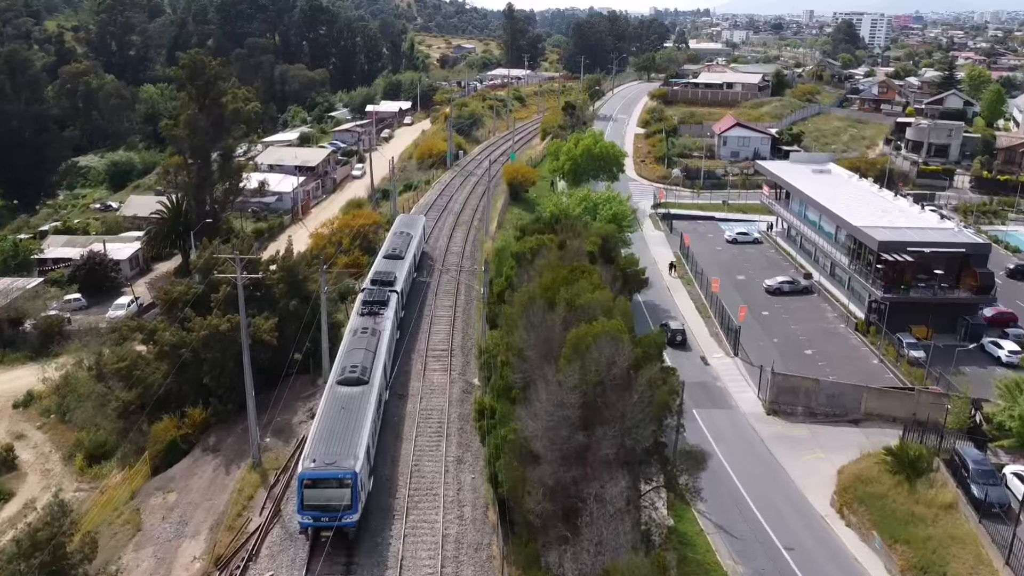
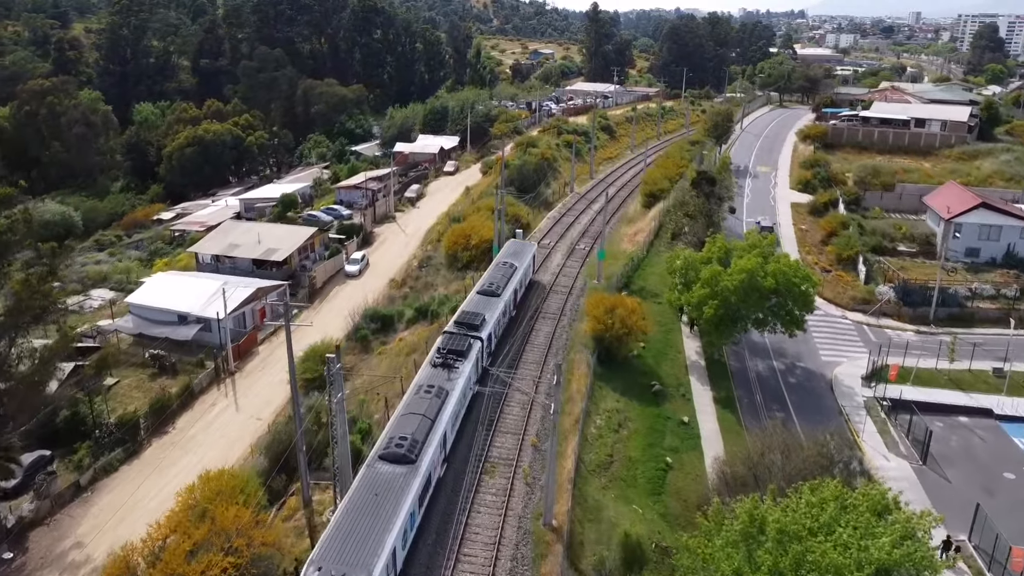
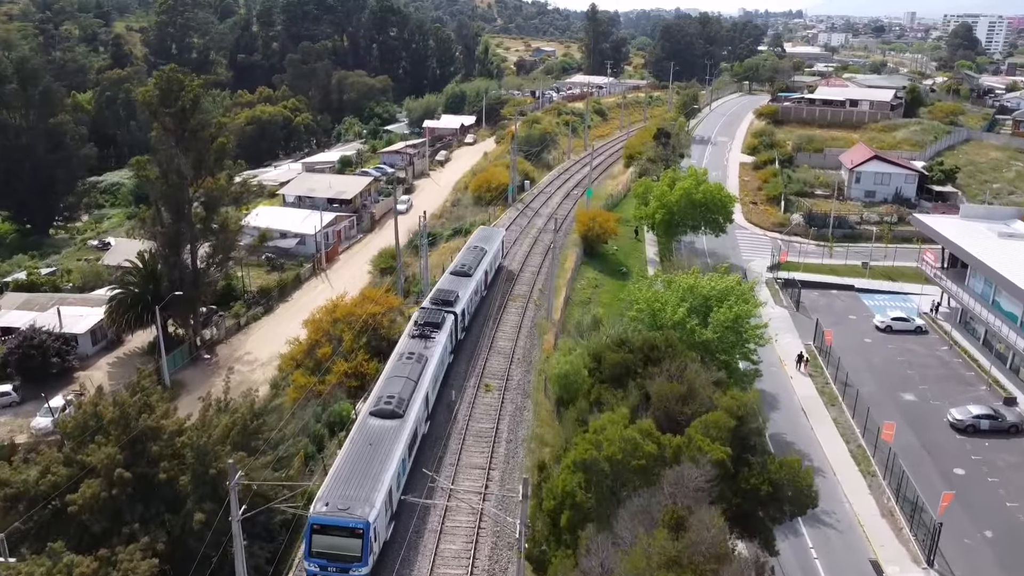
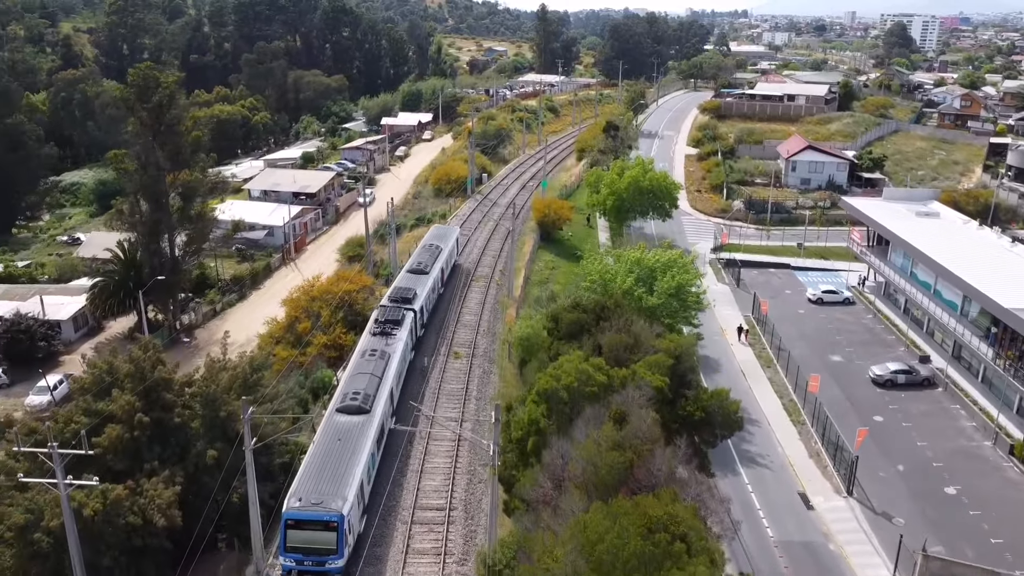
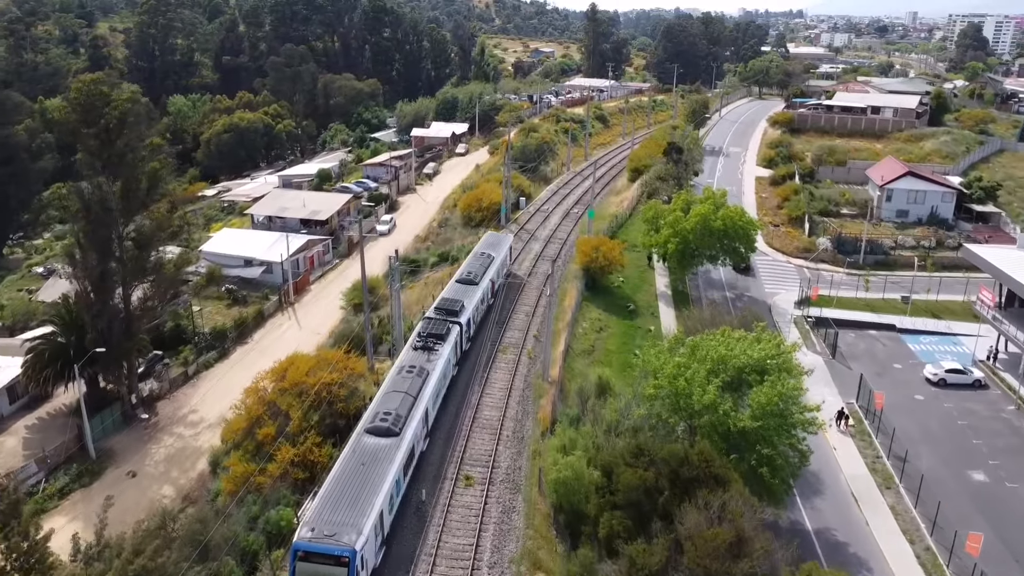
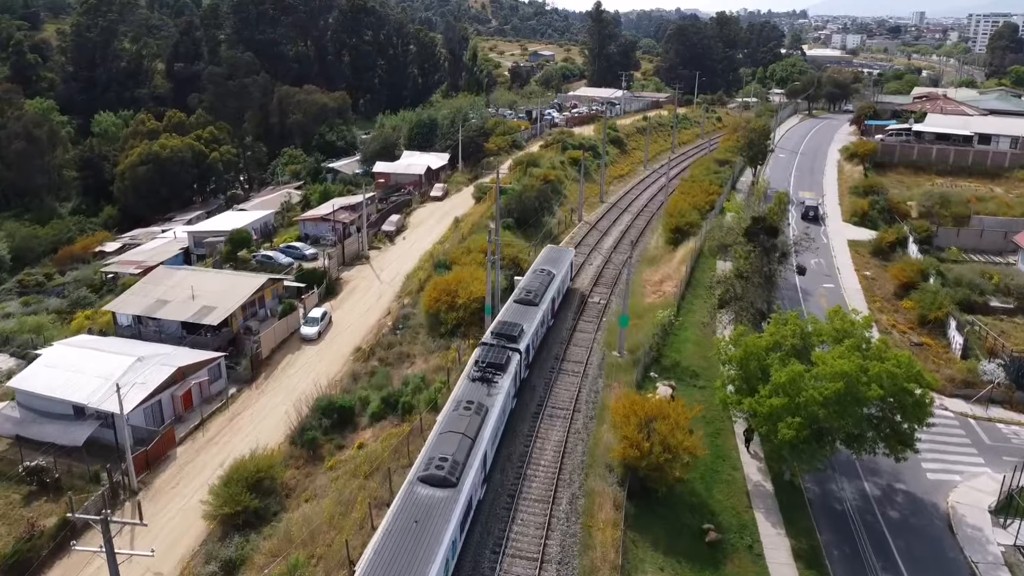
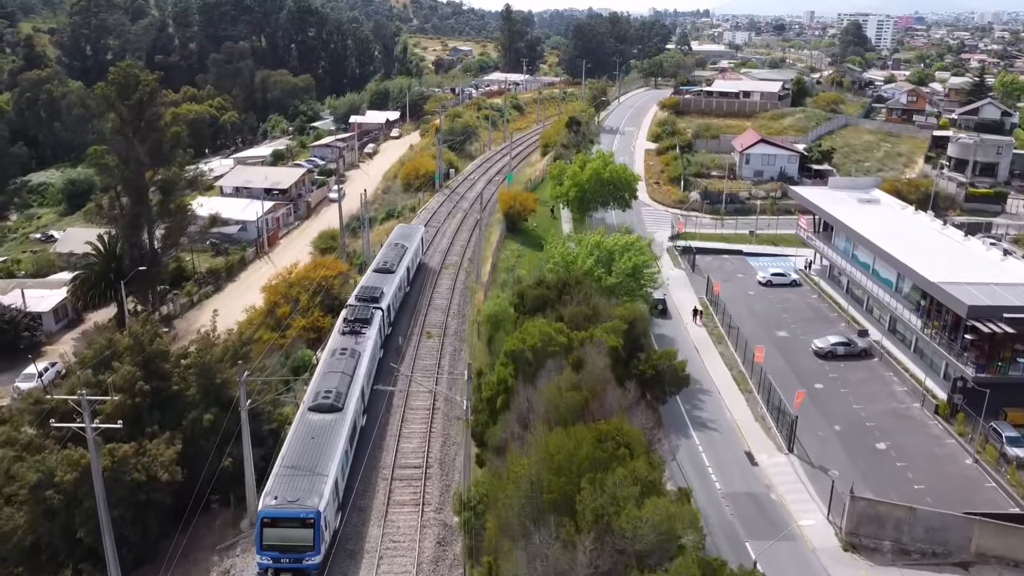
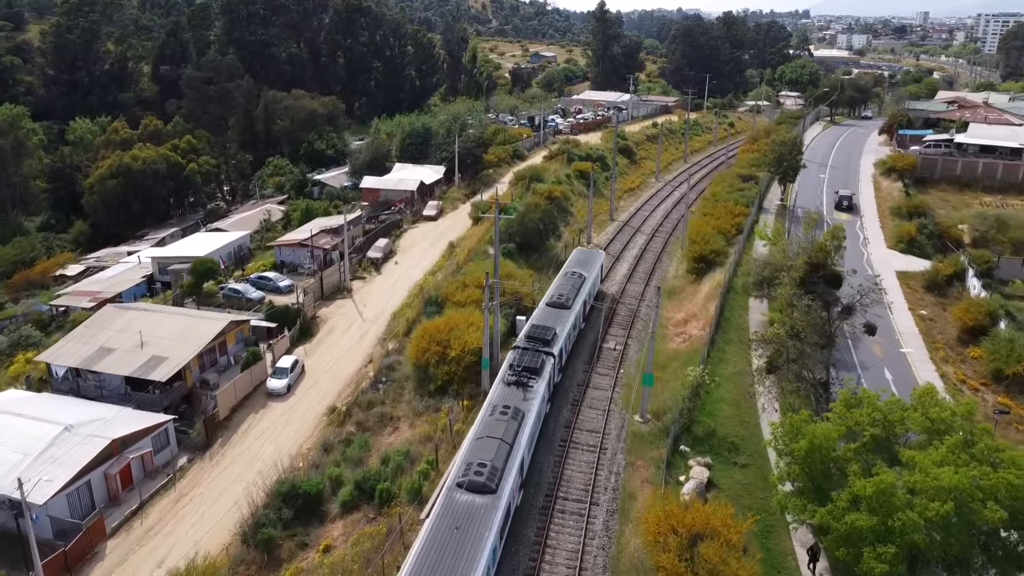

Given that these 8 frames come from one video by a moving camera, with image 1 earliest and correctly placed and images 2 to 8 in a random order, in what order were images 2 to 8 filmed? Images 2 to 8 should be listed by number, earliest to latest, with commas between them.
7, 4, 3, 5, 2, 6, 8
